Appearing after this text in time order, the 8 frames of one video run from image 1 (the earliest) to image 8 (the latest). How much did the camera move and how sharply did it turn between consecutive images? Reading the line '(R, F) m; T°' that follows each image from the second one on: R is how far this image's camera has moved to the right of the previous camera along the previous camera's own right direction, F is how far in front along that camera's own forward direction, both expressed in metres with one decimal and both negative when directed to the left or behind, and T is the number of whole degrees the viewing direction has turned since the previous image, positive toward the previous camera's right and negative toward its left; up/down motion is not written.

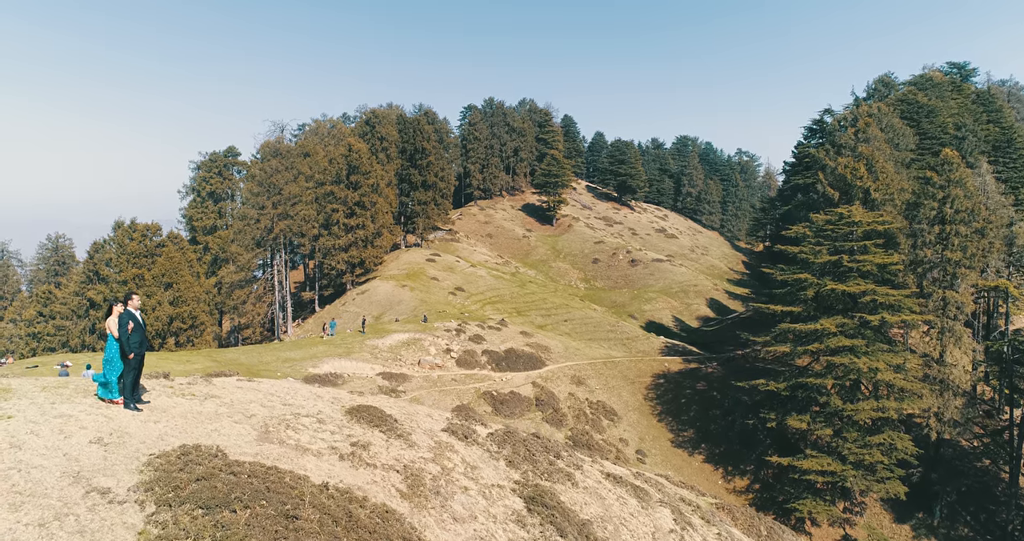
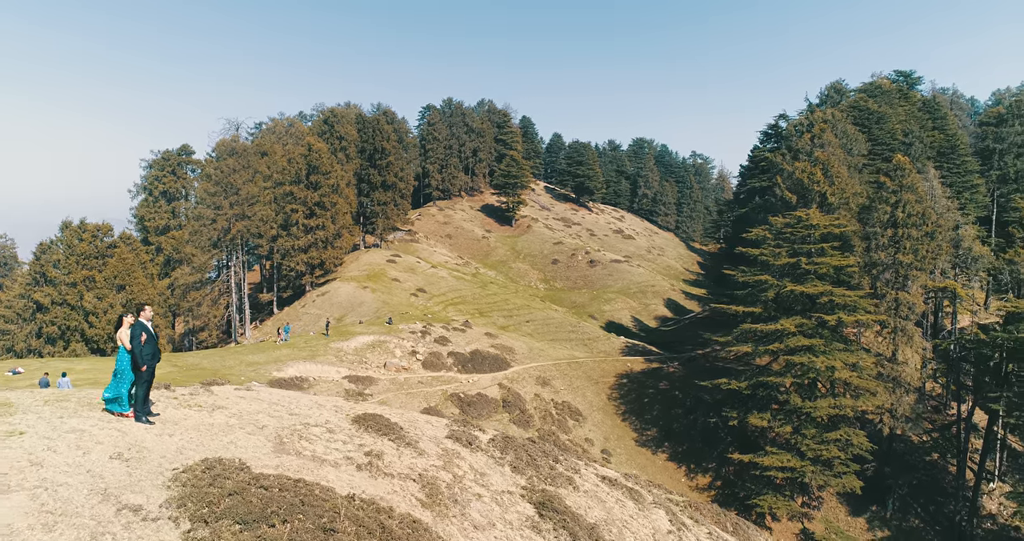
(-0.6, -0.2) m; +3°
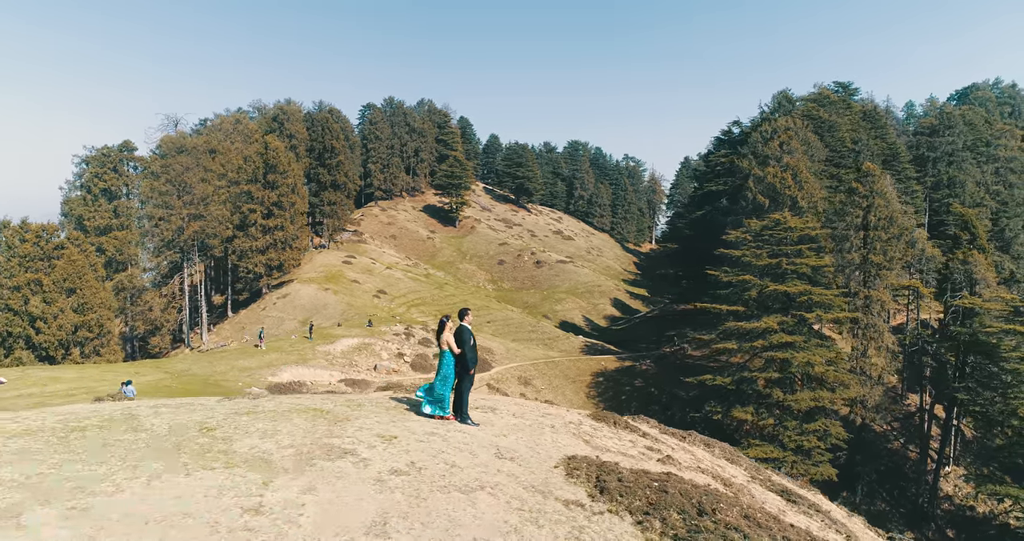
(-4.5, -0.1) m; +4°
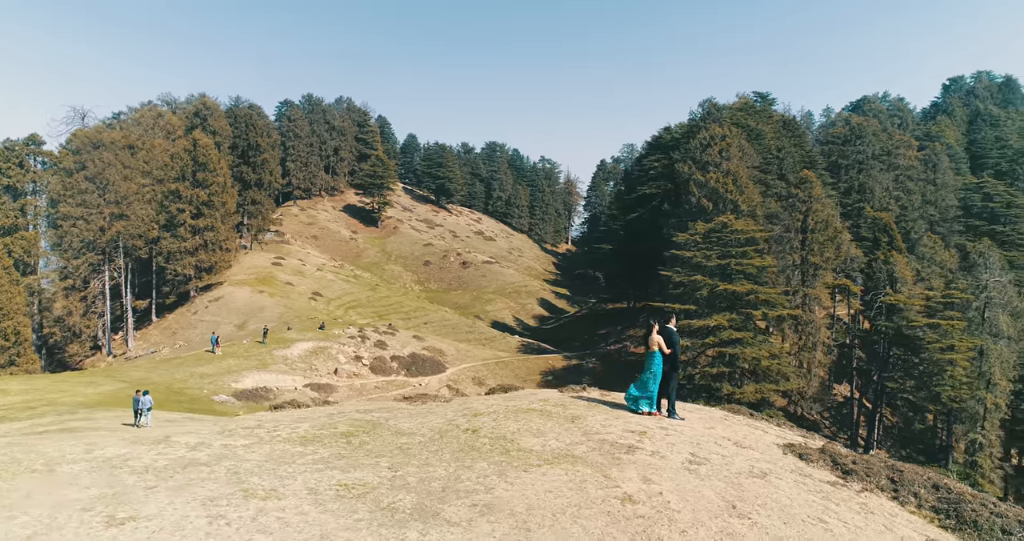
(-3.6, -0.2) m; +6°
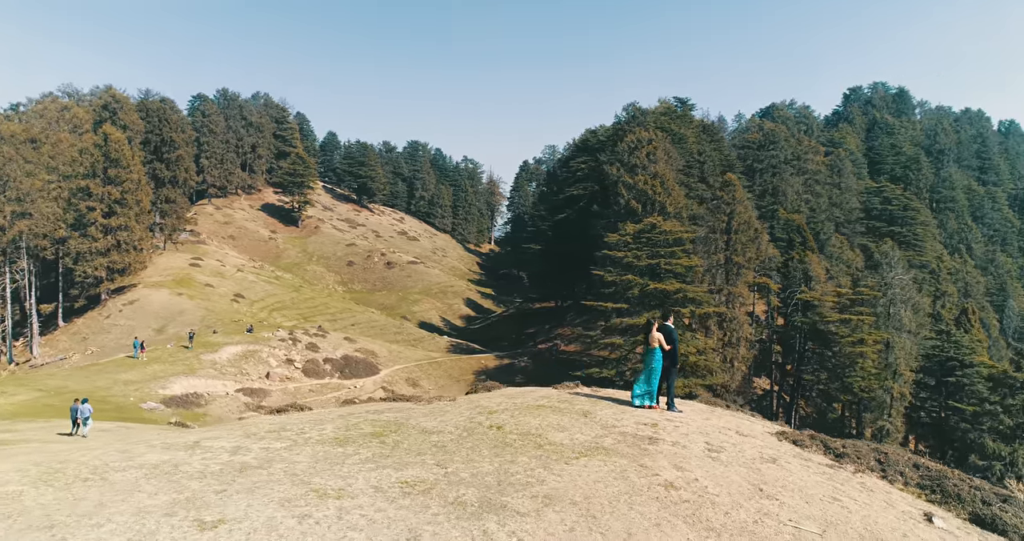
(-1.0, -0.1) m; +6°
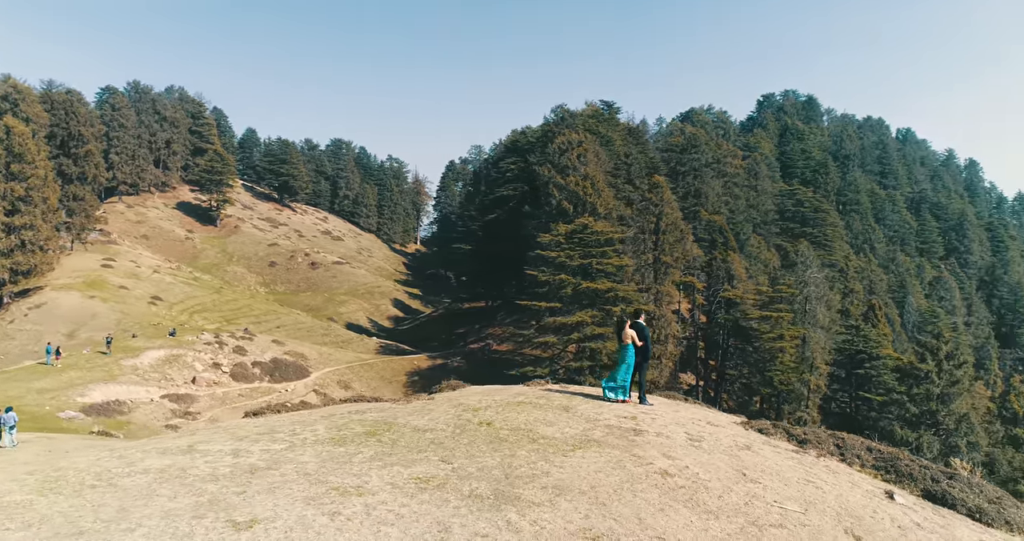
(-0.6, -0.1) m; +6°
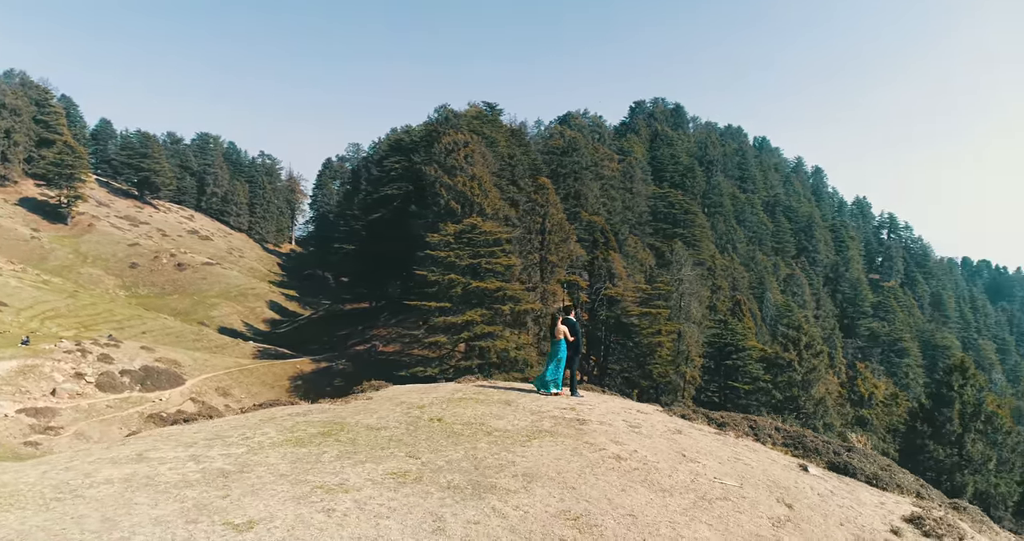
(-0.6, -0.2) m; +10°
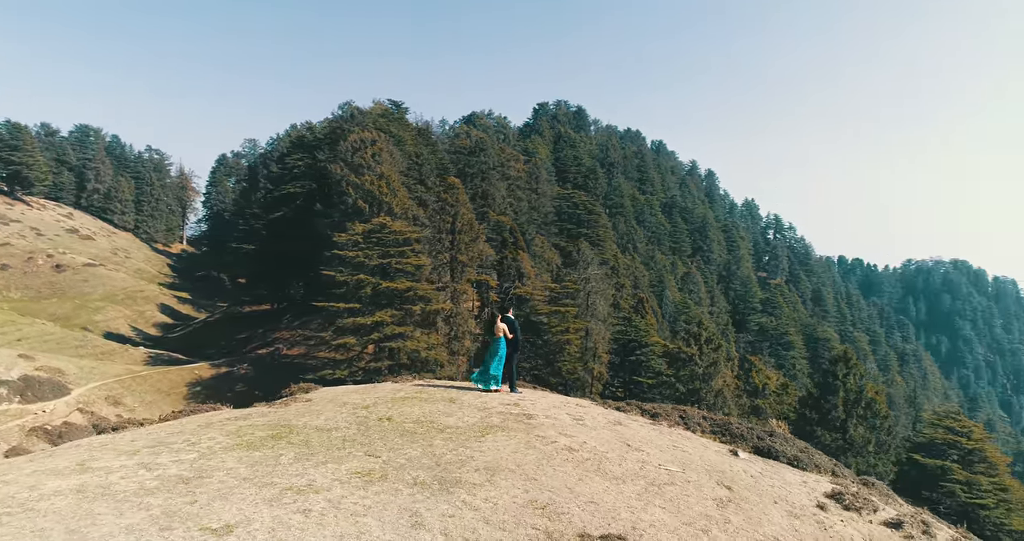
(-0.3, -0.1) m; +8°
